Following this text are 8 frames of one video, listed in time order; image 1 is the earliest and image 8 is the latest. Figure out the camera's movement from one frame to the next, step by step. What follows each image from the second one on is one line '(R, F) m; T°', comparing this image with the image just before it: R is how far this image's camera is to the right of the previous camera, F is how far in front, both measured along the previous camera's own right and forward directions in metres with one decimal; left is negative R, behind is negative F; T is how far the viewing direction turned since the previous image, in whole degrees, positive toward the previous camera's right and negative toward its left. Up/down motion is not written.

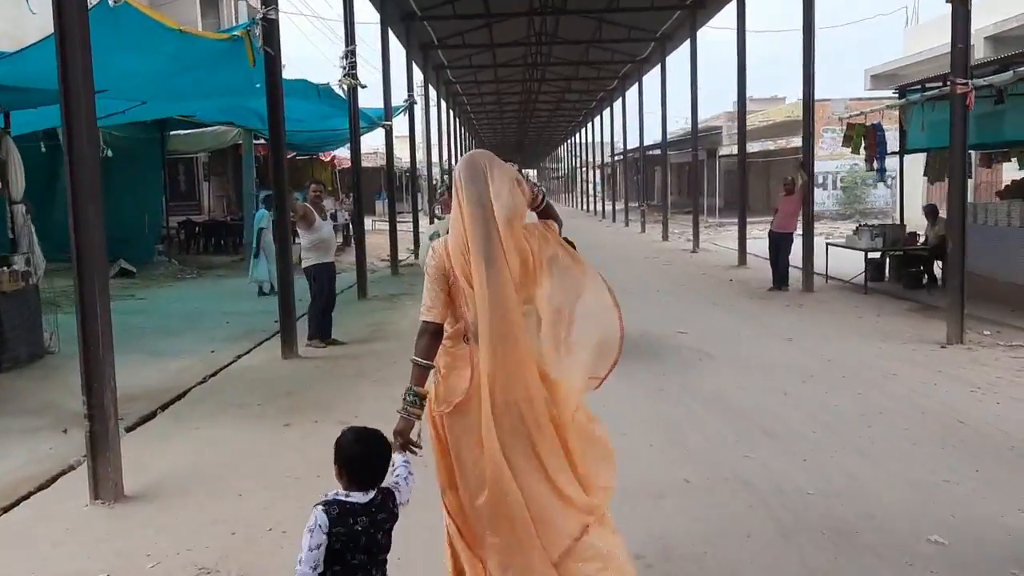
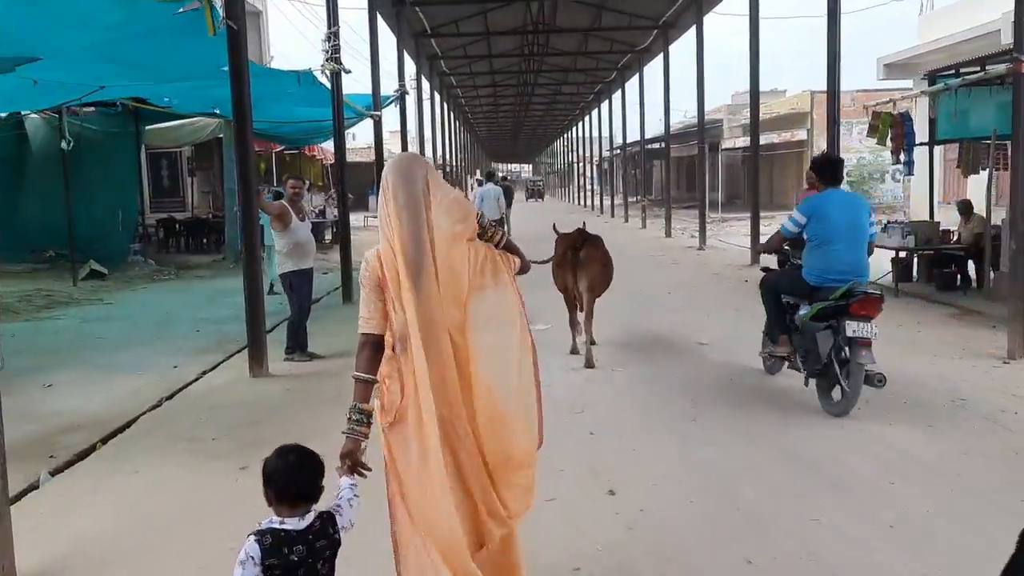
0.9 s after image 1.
(0.0, +1.0) m; 0°
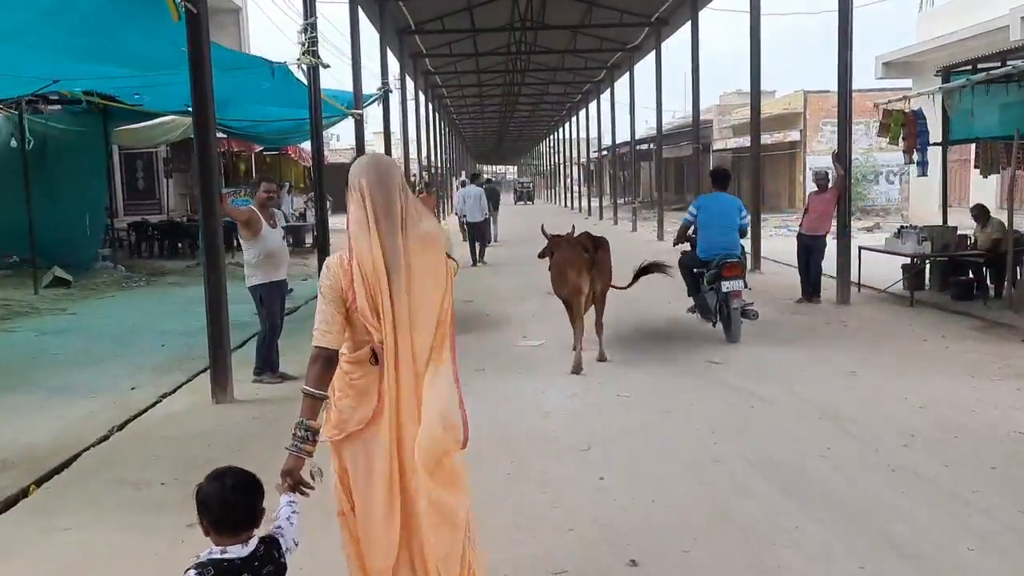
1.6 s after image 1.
(-0.1, +0.7) m; +1°
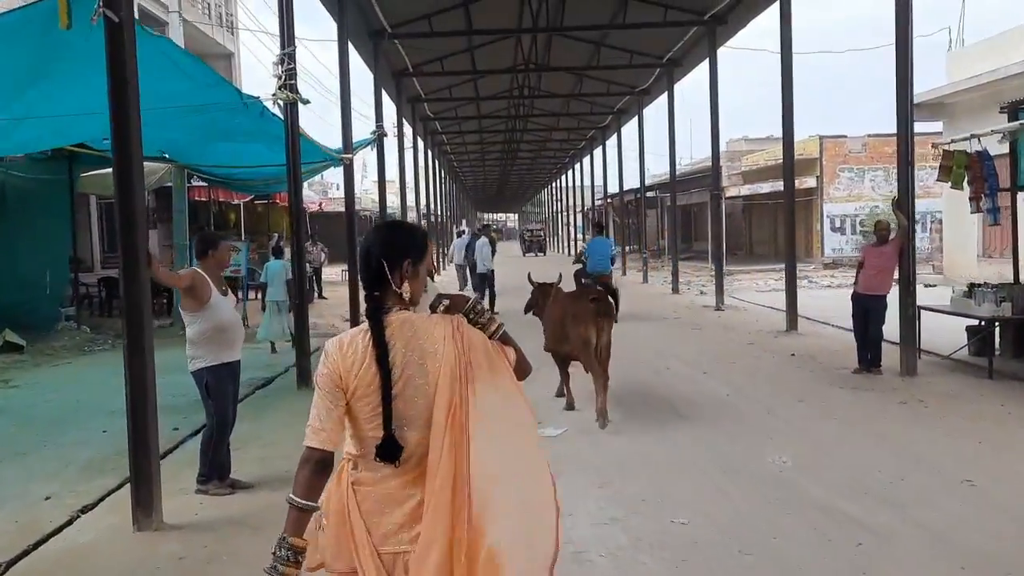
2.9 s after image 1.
(-0.1, +1.4) m; 0°
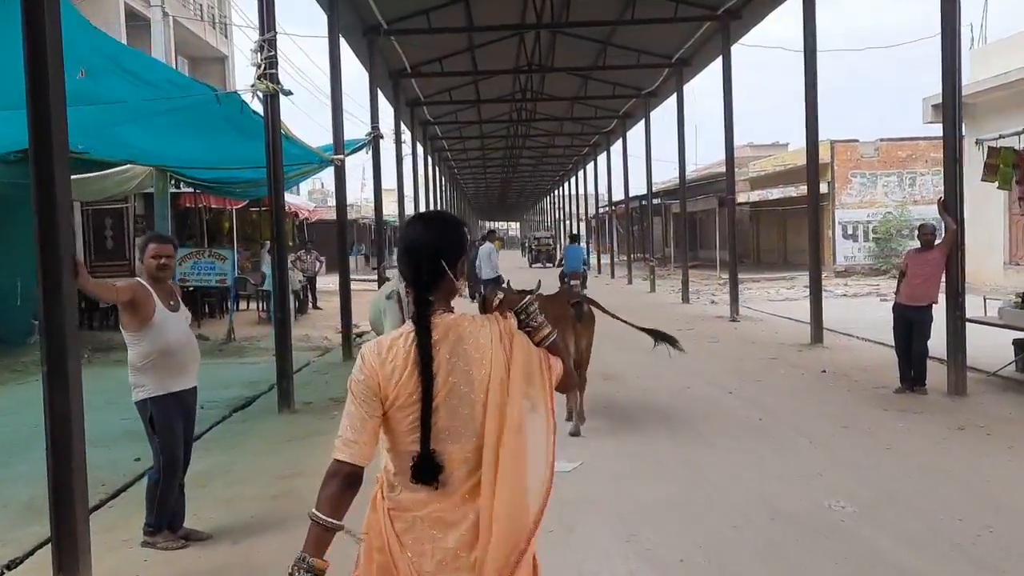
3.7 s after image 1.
(0.0, +0.9) m; 0°
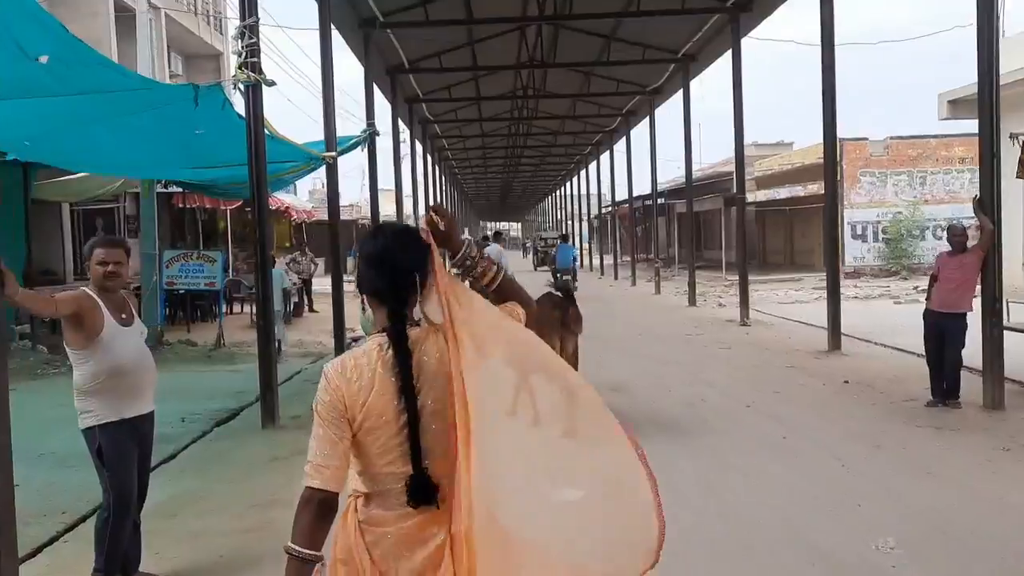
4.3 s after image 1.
(0.0, +0.6) m; 0°
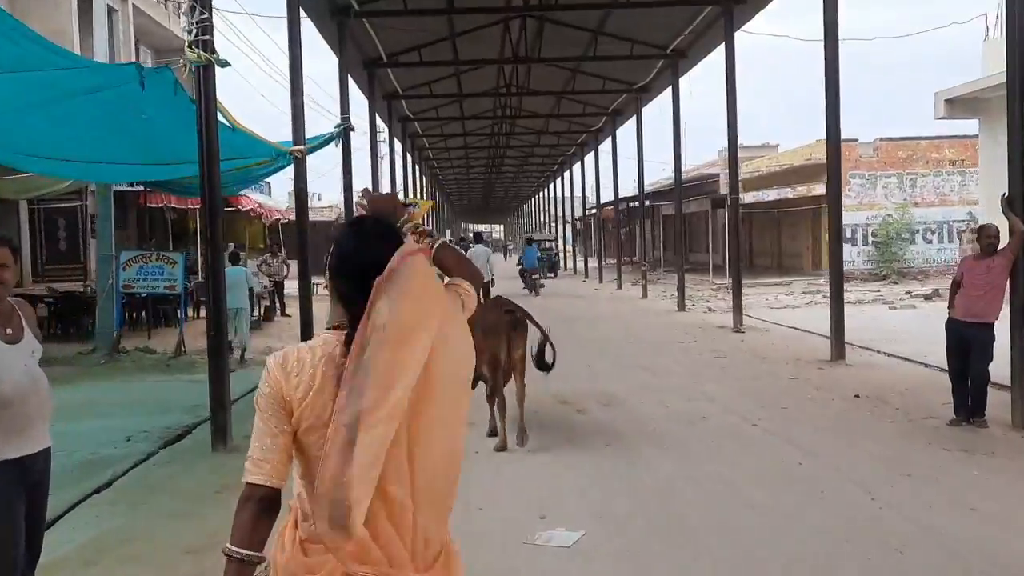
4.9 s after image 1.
(0.0, +0.7) m; +1°
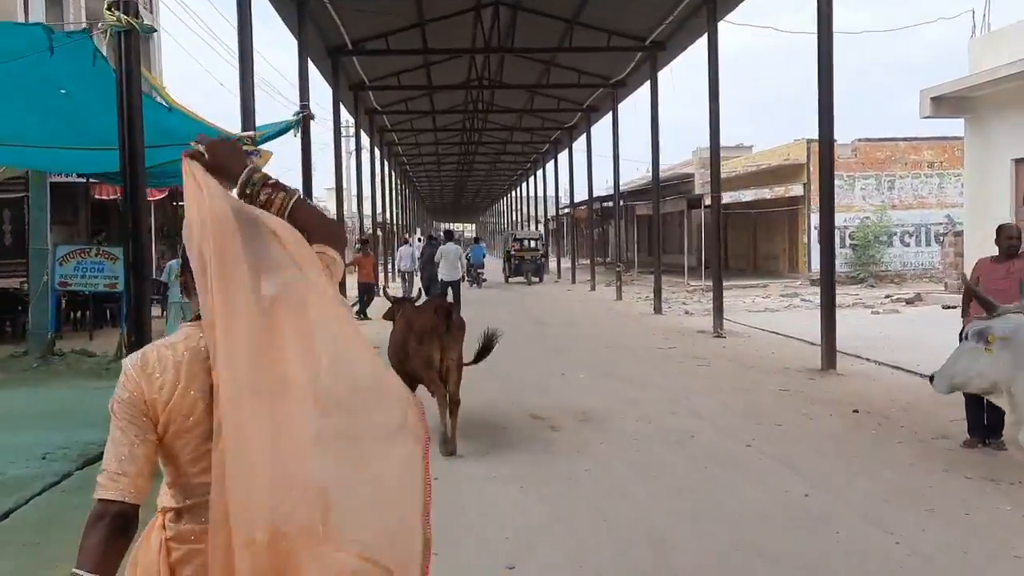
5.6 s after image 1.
(0.0, +0.8) m; +2°
